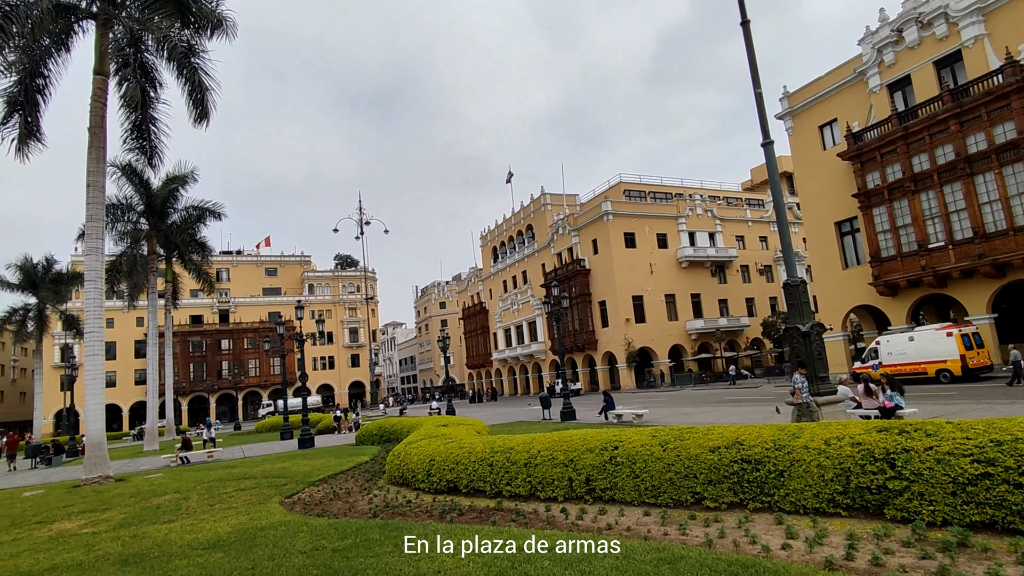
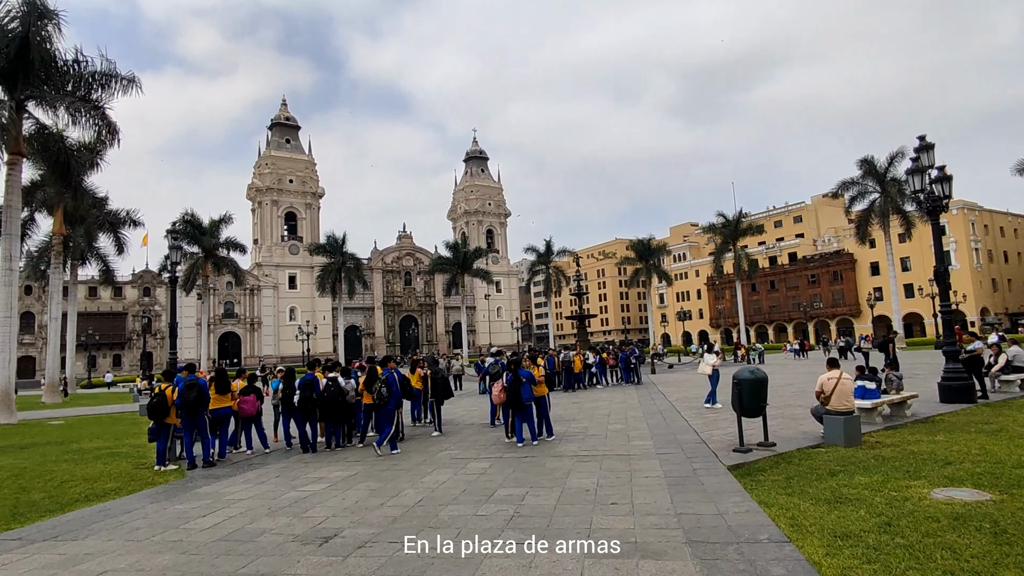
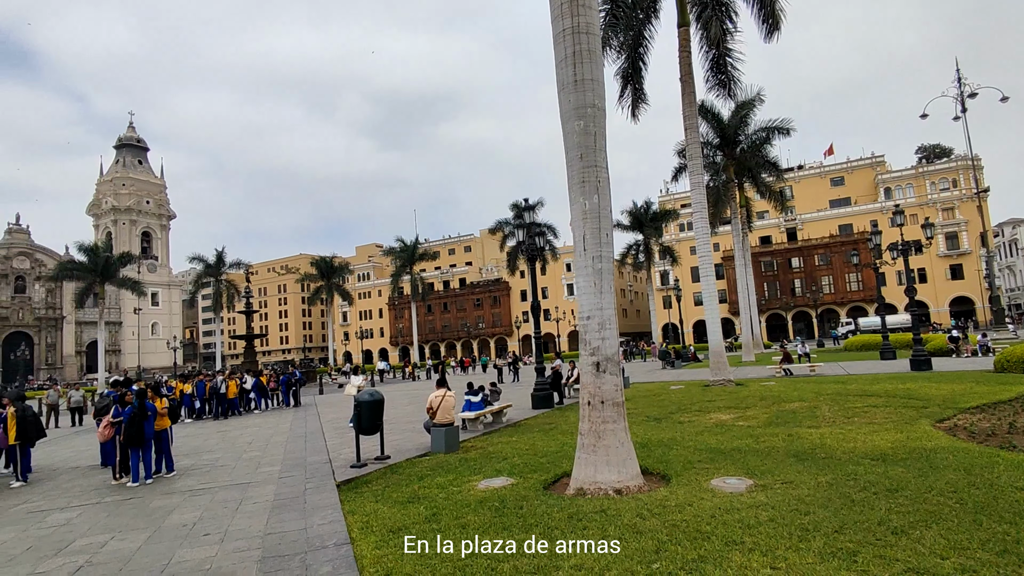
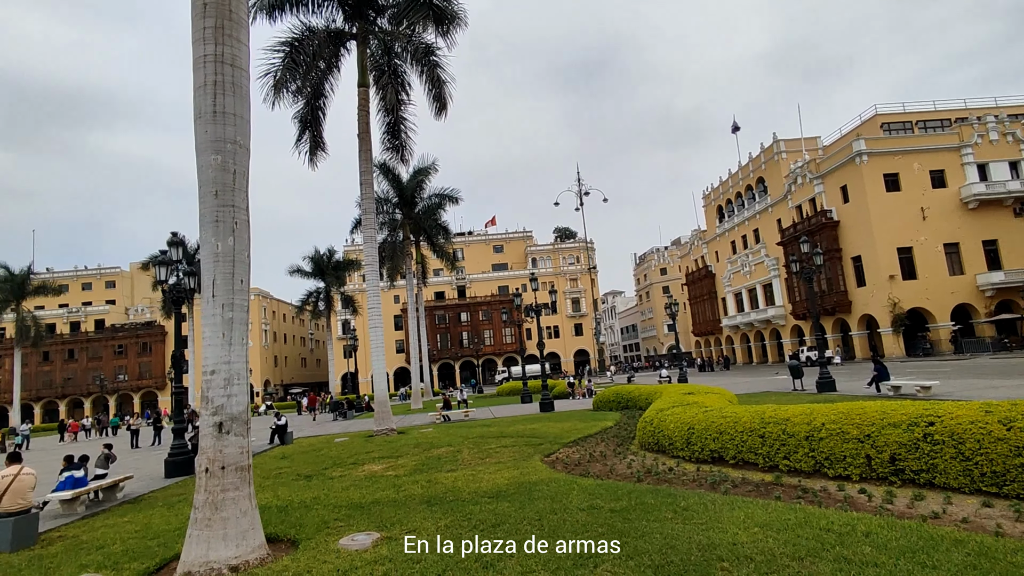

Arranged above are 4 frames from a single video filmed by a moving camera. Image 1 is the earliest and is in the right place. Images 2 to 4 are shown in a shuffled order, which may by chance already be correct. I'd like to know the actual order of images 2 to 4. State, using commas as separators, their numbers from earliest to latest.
4, 3, 2
